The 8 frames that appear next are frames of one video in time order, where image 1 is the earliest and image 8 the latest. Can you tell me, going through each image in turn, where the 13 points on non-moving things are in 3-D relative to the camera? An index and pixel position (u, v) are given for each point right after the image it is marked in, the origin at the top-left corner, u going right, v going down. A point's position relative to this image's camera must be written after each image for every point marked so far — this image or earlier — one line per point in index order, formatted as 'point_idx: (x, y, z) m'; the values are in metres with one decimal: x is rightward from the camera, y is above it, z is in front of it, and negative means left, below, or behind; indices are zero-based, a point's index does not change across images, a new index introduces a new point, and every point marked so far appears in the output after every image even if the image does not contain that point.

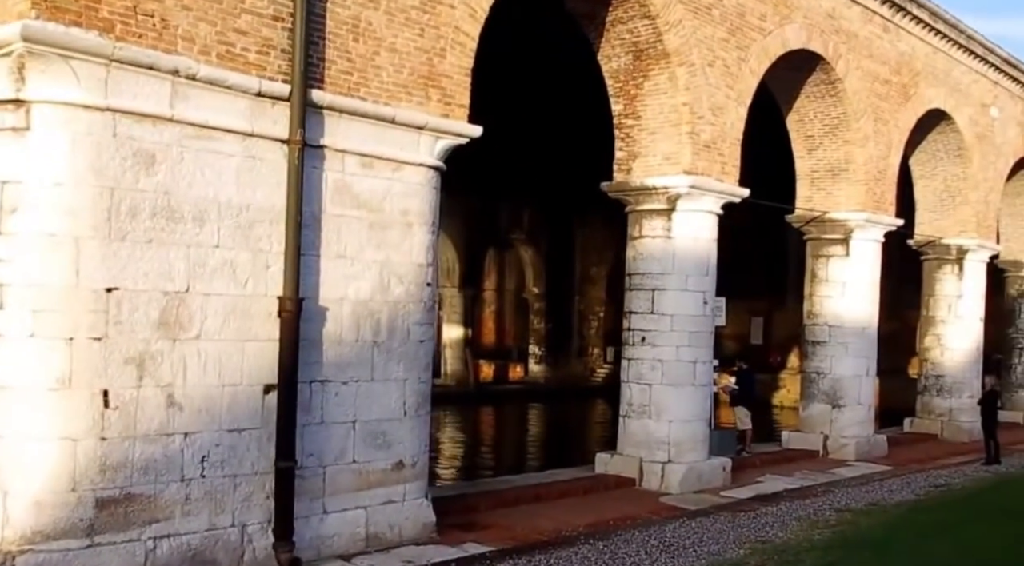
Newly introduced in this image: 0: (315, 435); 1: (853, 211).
0: (-1.2, -1.0, +6.6) m
1: (+4.0, +0.9, +12.3) m
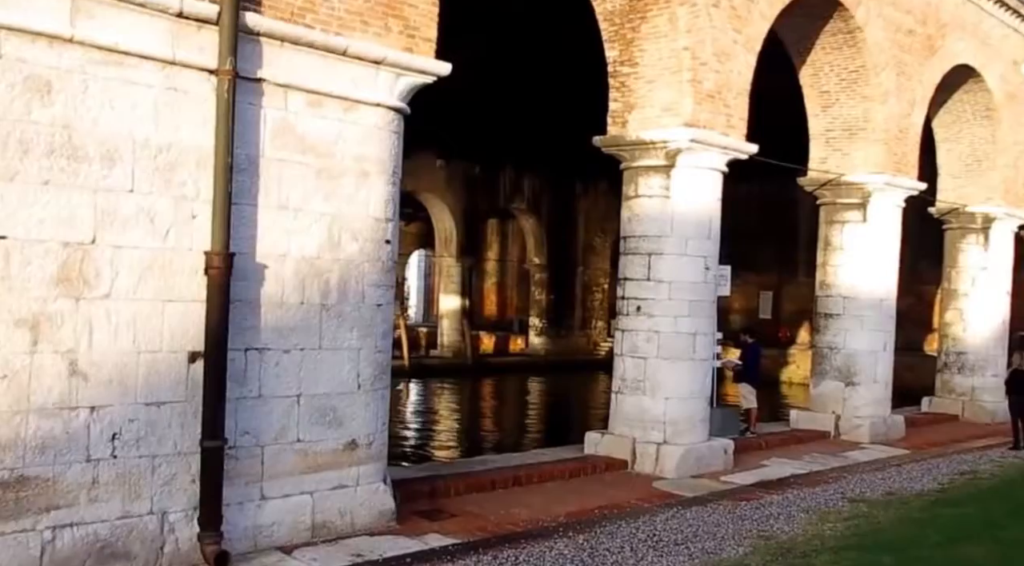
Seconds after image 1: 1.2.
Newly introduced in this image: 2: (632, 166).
0: (-1.4, -0.7, +5.8) m
1: (+3.9, +1.2, +11.4) m
2: (+1.0, +1.0, +9.0) m
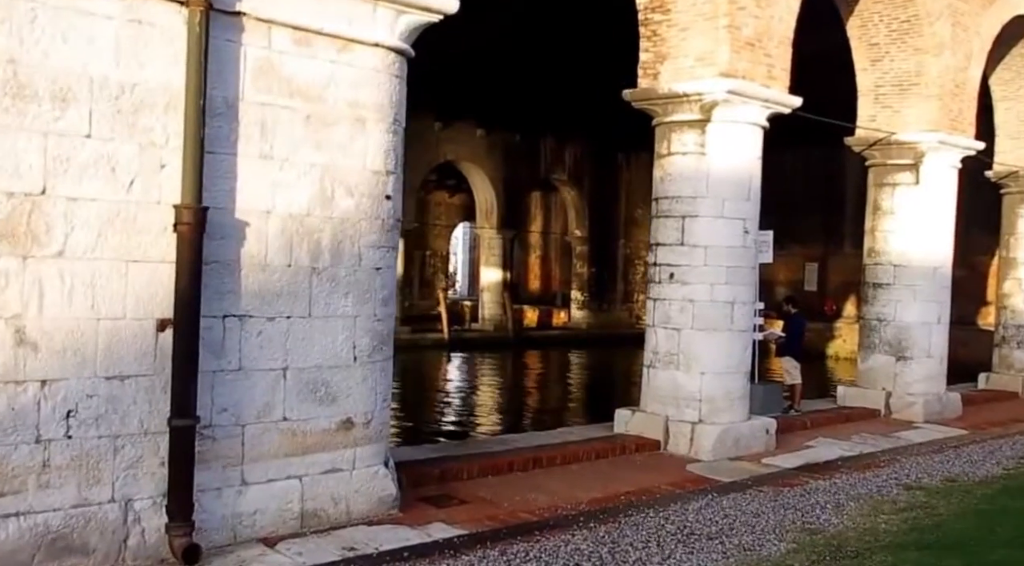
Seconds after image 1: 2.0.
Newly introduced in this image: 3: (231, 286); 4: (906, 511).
0: (-1.4, -0.5, +5.1) m
1: (+4.2, +1.5, +10.5) m
2: (+1.2, +1.3, +8.3) m
3: (-1.4, 0.0, +5.1) m
4: (+2.4, -1.4, +6.4) m
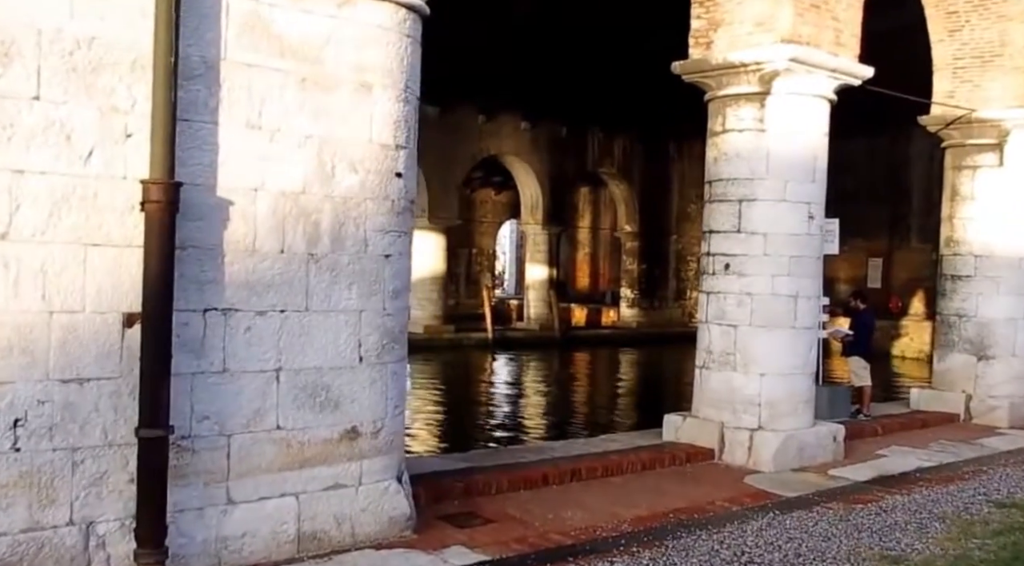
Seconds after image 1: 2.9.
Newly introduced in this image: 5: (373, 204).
0: (-1.3, -0.5, +4.5) m
1: (+4.5, +1.6, +9.5) m
2: (+1.5, +1.3, +7.5) m
3: (-1.3, 0.0, +4.4) m
4: (+2.6, -1.3, +5.5) m
5: (-0.7, +0.4, +4.9) m
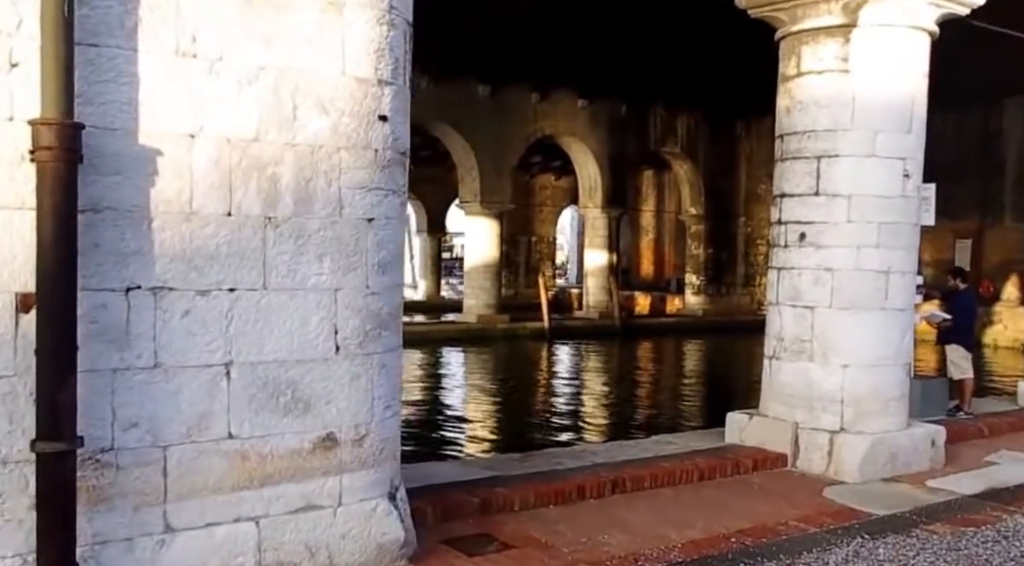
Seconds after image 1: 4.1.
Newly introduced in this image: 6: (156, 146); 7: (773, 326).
0: (-1.2, -0.4, +3.5) m
1: (+4.9, +1.8, +8.2) m
2: (+1.7, +1.5, +6.3) m
3: (-1.2, +0.1, +3.5) m
4: (+2.7, -1.2, +4.3) m
5: (-0.6, +0.5, +3.9) m
6: (-1.2, +0.5, +3.5) m
7: (+1.6, -0.3, +6.5) m
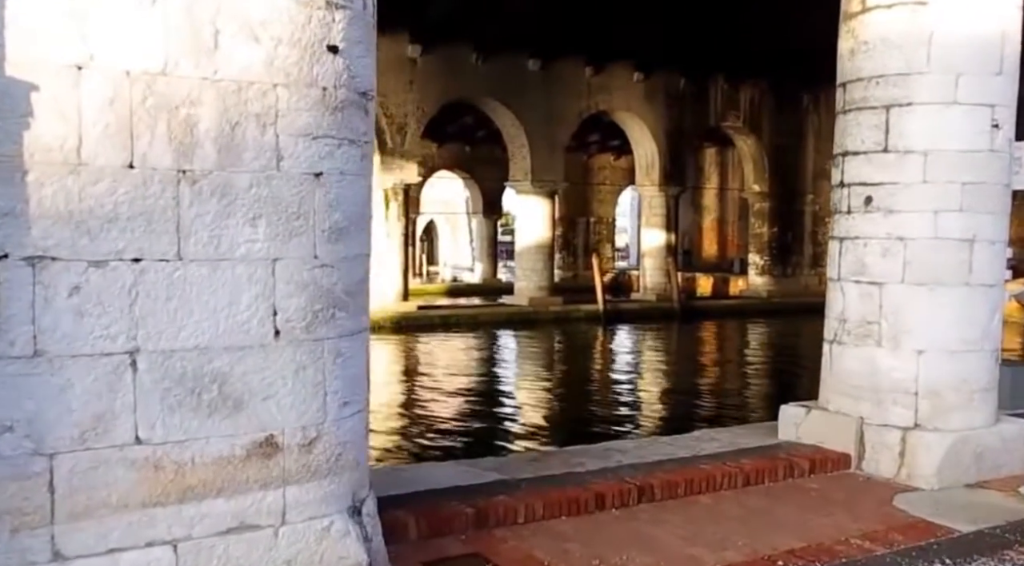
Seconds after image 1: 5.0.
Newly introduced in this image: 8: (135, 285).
0: (-1.3, -0.3, +2.8) m
1: (+5.1, +2.0, +7.1) m
2: (+1.7, +1.6, +5.4) m
3: (-1.3, +0.2, +2.8) m
4: (+2.6, -1.0, +3.4) m
5: (-0.7, +0.6, +3.2) m
6: (-1.3, +0.5, +2.8) m
7: (+1.7, -0.1, +5.6) m
8: (-1.1, 0.0, +3.0) m
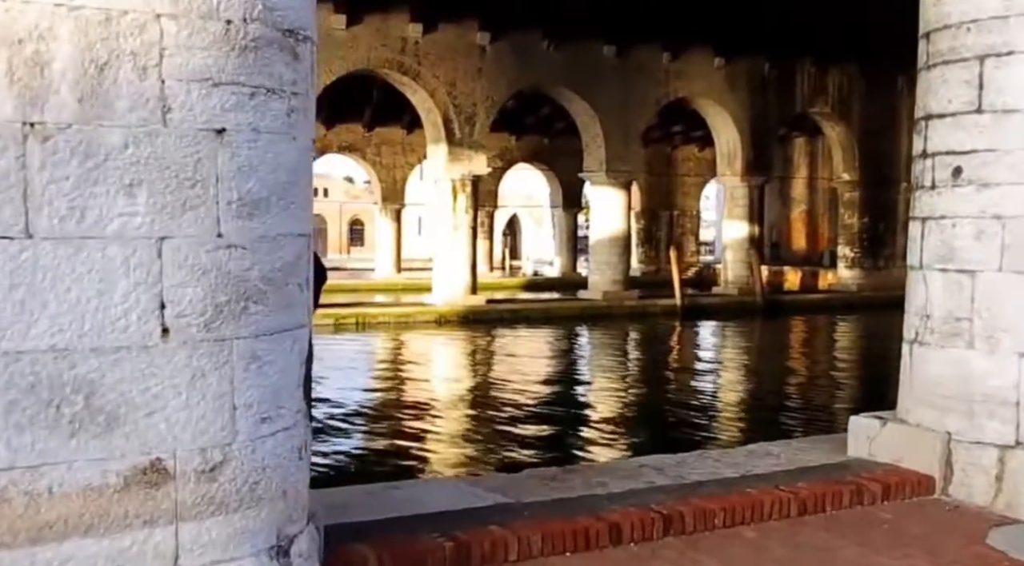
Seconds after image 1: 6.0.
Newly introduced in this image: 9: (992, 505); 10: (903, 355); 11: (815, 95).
0: (-1.5, -0.2, +2.2) m
1: (+5.2, +2.1, +5.9) m
2: (+1.8, +1.7, +4.5) m
3: (-1.5, +0.2, +2.2) m
4: (+2.5, -1.0, +2.4) m
5: (-0.8, +0.6, +2.5) m
6: (-1.4, +0.6, +2.2) m
7: (+1.8, -0.1, +4.7) m
8: (-1.2, 0.0, +2.3) m
9: (+2.0, -0.9, +4.4) m
10: (+1.8, -0.3, +4.8) m
11: (+5.7, +3.5, +19.7) m
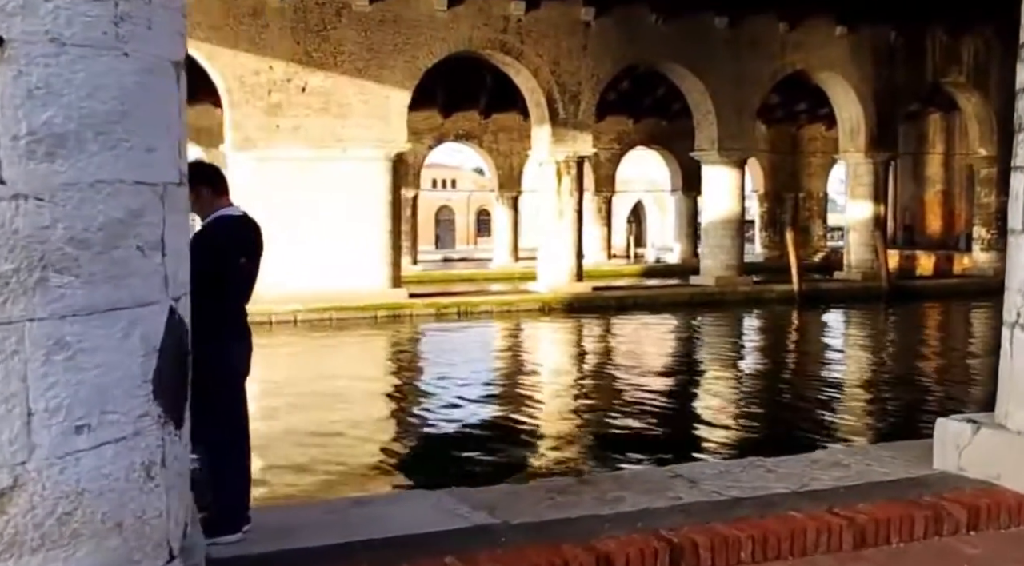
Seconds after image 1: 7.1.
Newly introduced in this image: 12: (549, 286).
0: (-1.7, -0.2, +1.7) m
1: (+5.4, +2.2, +4.4) m
2: (+1.8, +1.8, +3.5) m
3: (-1.8, +0.3, +1.6) m
4: (+2.3, -0.9, +1.4) m
5: (-1.0, +0.7, +1.9) m
6: (-1.7, +0.6, +1.6) m
7: (+1.8, 0.0, +3.8) m
8: (-1.4, +0.1, +1.8) m
9: (+2.0, -0.8, +3.4) m
10: (+1.8, -0.2, +3.8) m
11: (+7.5, +3.8, +18.1) m
12: (+0.6, 0.0, +16.5) m
